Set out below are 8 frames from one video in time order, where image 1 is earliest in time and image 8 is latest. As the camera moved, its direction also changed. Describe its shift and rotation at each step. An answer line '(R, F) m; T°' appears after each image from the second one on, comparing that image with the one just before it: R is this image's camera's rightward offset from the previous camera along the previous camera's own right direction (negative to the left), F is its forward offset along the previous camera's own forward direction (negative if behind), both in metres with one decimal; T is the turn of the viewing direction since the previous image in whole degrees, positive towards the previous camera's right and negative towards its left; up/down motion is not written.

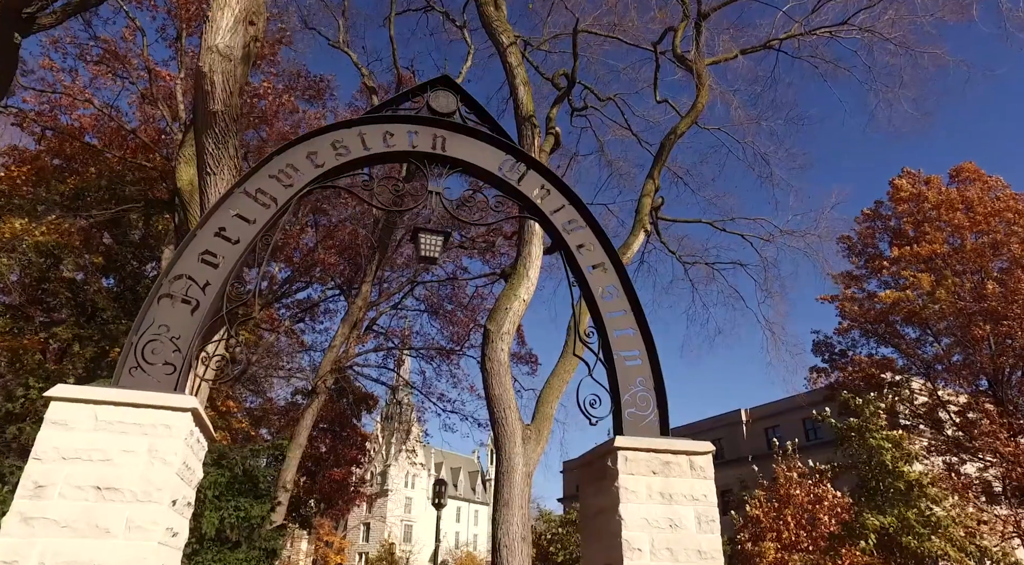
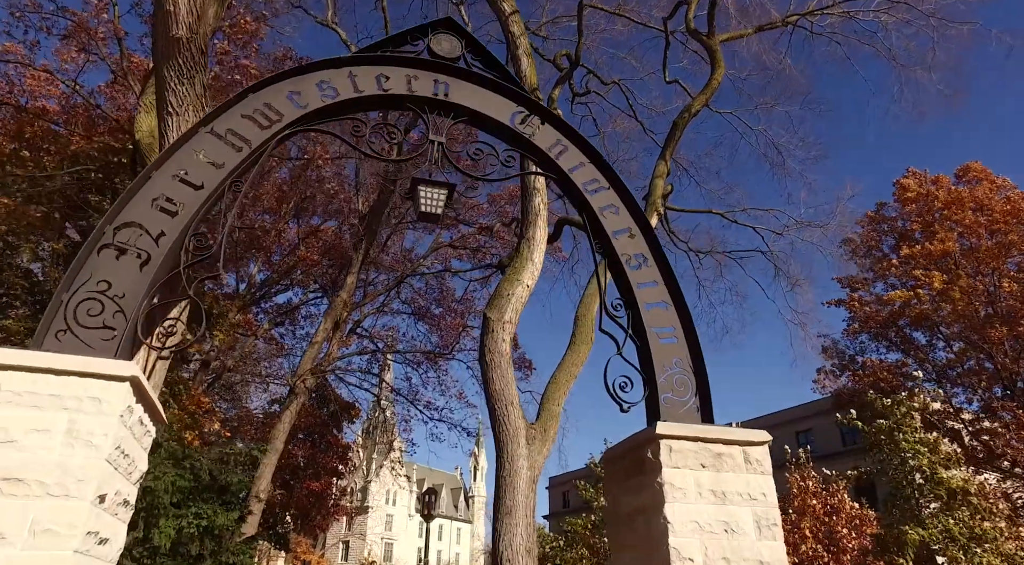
(-0.2, +0.8) m; +1°
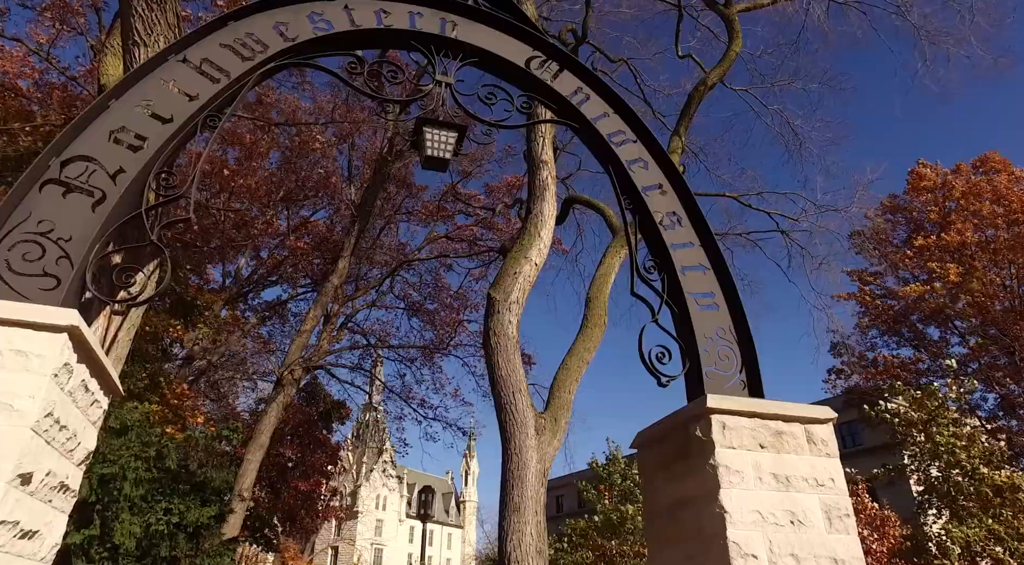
(-0.2, +0.6) m; +1°
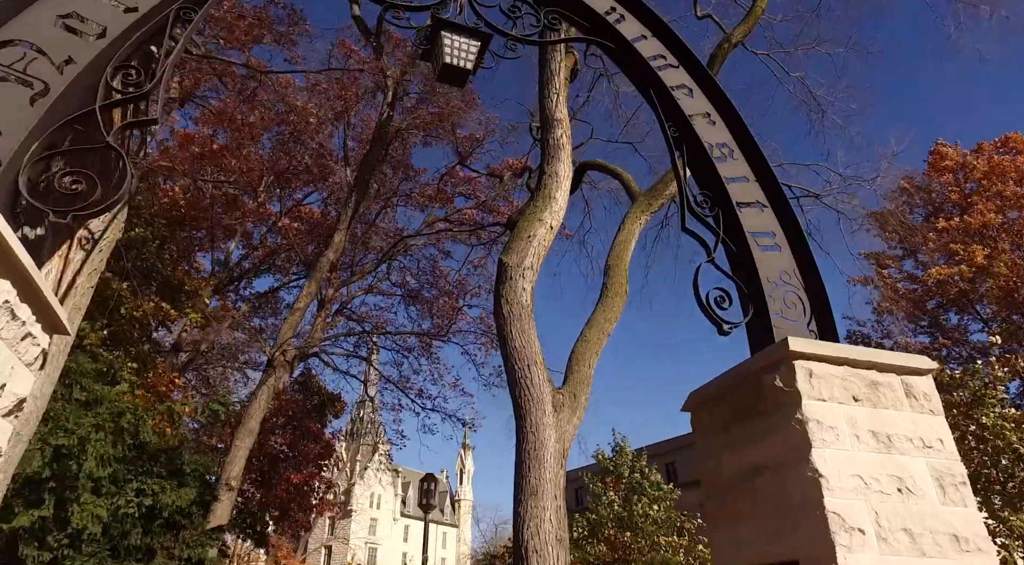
(-0.2, +0.6) m; +1°
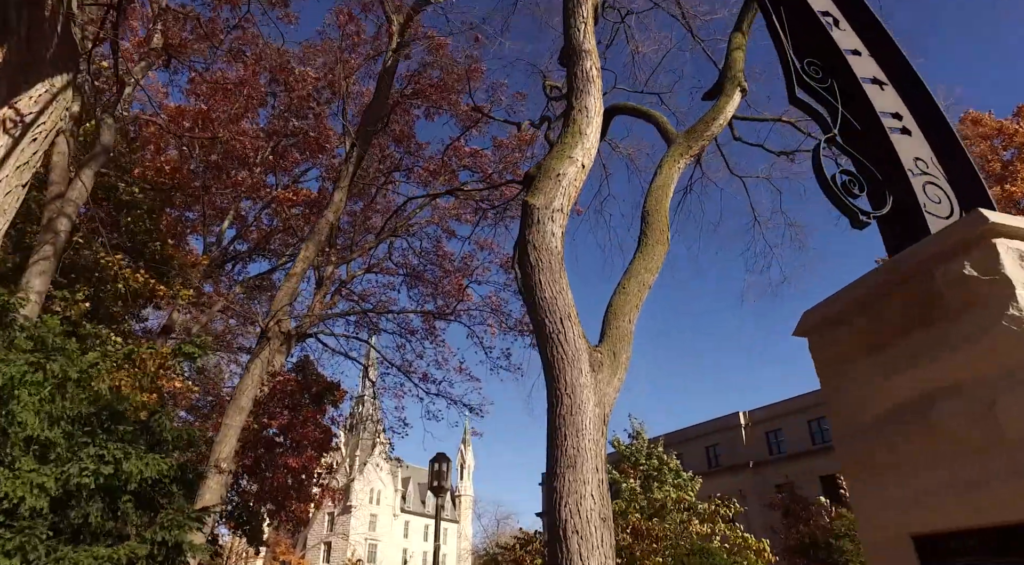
(-0.2, +0.7) m; 0°
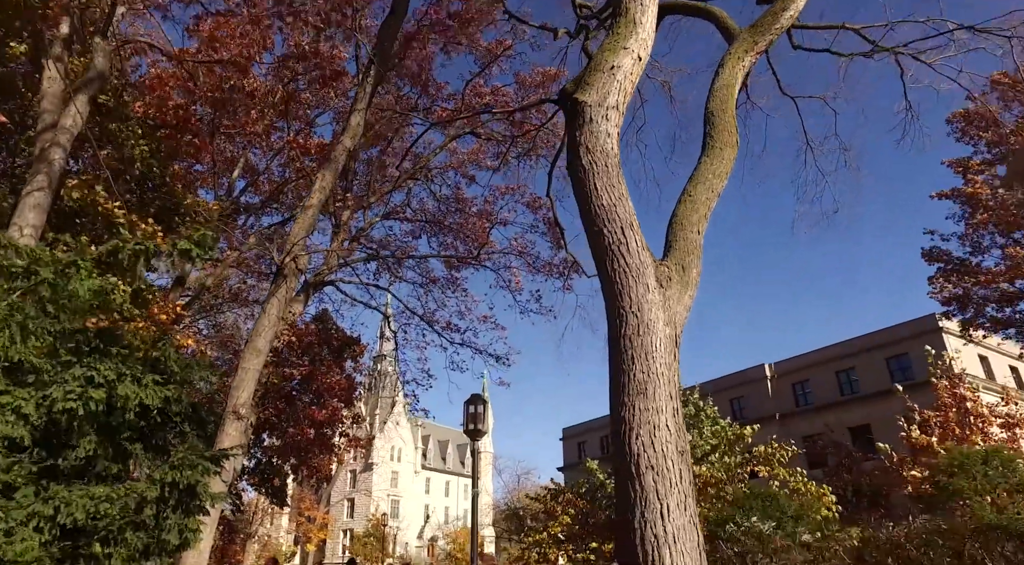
(-0.2, +0.6) m; -1°
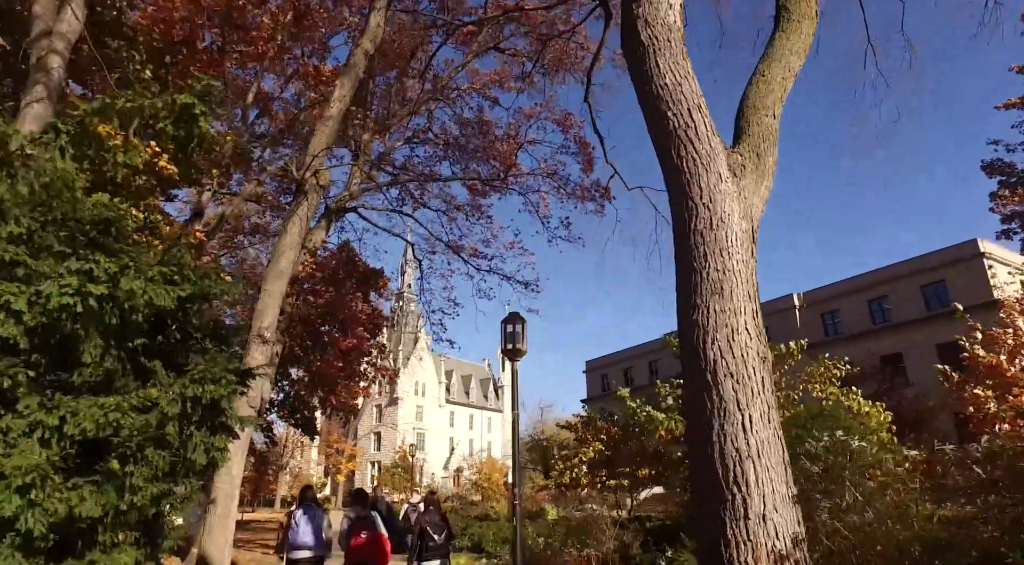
(-0.2, +0.4) m; -2°
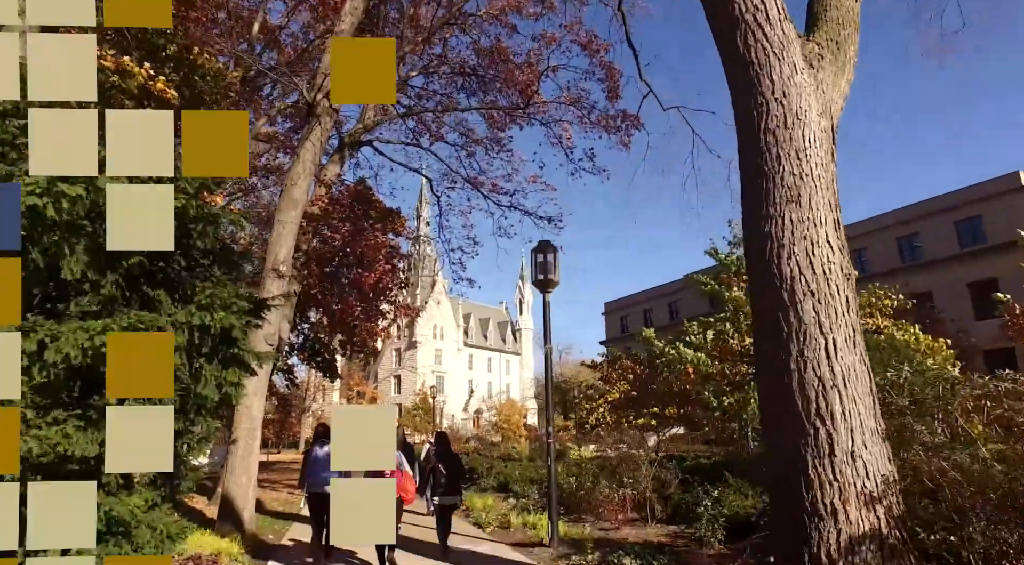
(-0.1, +0.4) m; -1°
